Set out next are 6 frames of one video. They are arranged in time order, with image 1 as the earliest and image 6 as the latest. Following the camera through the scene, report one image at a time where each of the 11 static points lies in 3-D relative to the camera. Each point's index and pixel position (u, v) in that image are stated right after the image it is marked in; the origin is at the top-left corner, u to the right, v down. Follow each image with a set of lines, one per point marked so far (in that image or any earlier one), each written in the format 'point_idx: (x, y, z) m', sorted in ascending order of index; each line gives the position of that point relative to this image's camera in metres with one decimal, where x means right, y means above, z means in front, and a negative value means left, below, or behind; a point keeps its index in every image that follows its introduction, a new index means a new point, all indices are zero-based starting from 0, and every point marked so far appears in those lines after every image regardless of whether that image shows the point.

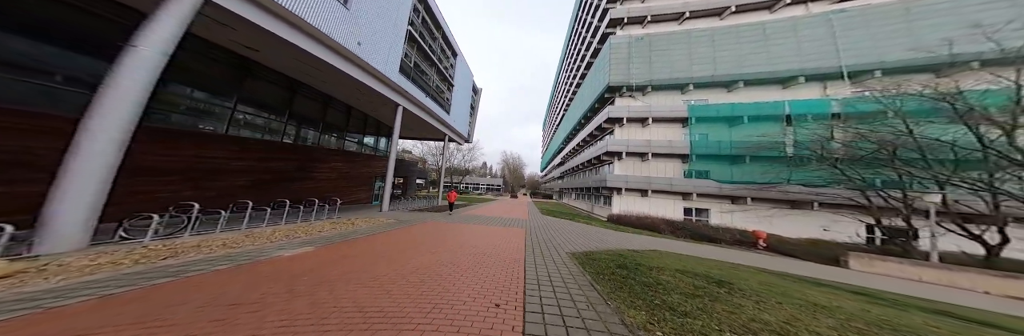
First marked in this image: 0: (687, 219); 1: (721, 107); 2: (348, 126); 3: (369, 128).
0: (+13.5, -4.0, +14.7) m
1: (+17.1, +4.9, +15.5) m
2: (-13.5, +3.4, +14.6) m
3: (-12.8, +3.6, +16.2) m
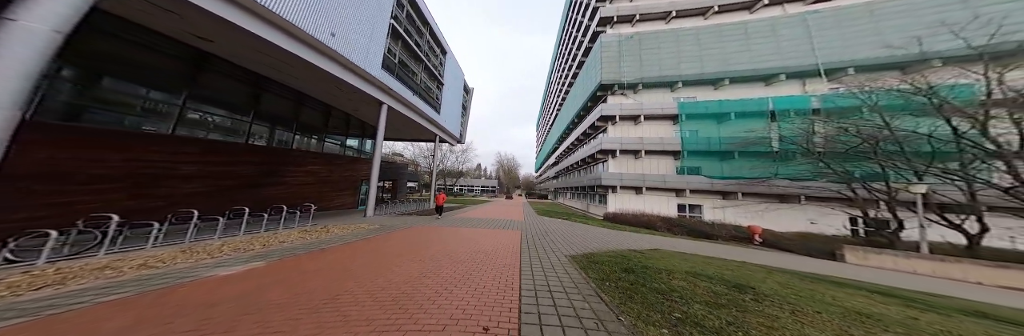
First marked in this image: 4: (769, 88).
0: (+13.0, -3.7, +14.6) m
1: (+16.5, +5.2, +15.6) m
2: (-14.1, +3.2, +13.7) m
3: (-13.5, +3.3, +15.3) m
4: (+20.9, +6.4, +15.2) m
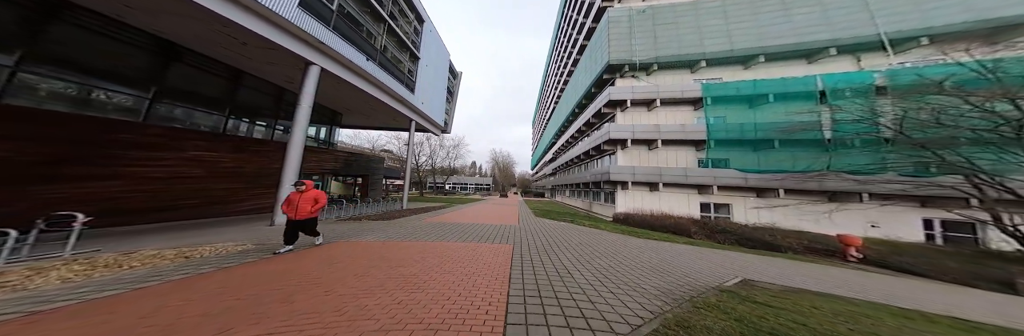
0: (+12.3, -3.1, +12.0) m
1: (+15.8, +5.8, +13.1) m
2: (-14.7, +3.9, +9.8) m
3: (-14.1, +4.0, +11.4) m
4: (+20.2, +7.0, +12.9) m
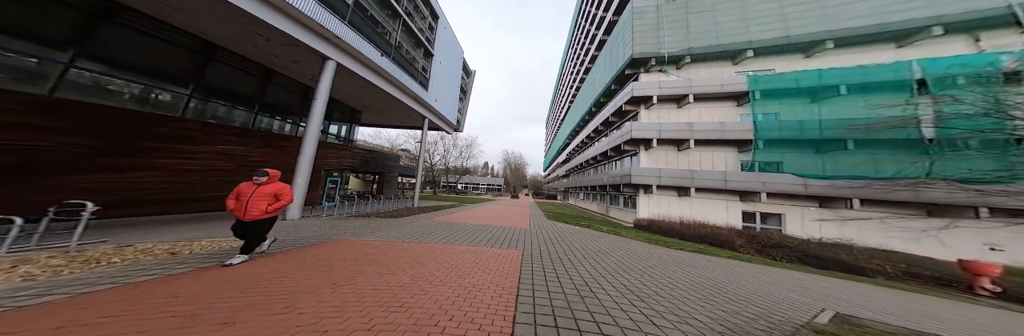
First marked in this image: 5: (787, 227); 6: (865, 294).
0: (+13.1, -3.3, +10.3) m
1: (+16.8, +5.5, +11.2) m
2: (-13.9, +4.2, +10.3) m
3: (-13.2, +4.3, +11.8) m
4: (+21.2, +6.7, +10.6) m
5: (+15.4, -3.3, +10.6) m
6: (+8.5, -3.0, +4.6) m
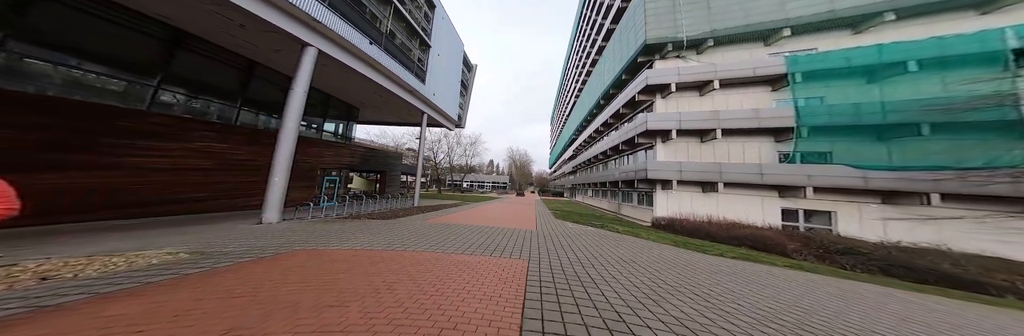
0: (+13.4, -2.9, +8.9) m
1: (+17.0, +6.0, +9.6) m
2: (-13.6, +4.2, +9.5) m
3: (-12.9, +4.4, +11.0) m
4: (+21.4, +7.2, +8.9) m
5: (+15.7, -2.8, +9.1) m
6: (+8.7, -2.7, +3.3) m
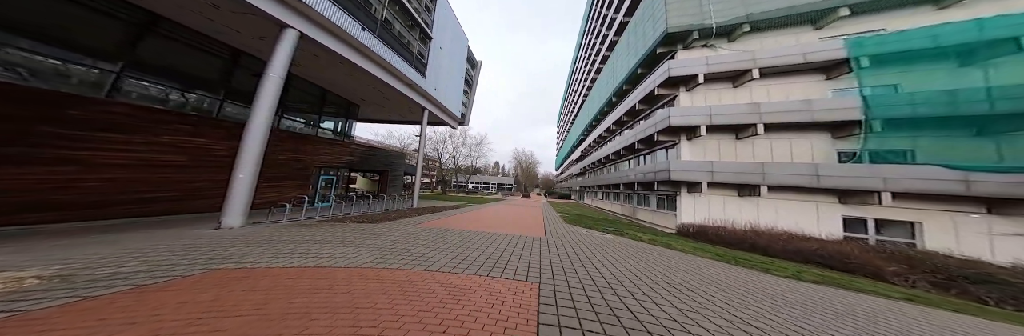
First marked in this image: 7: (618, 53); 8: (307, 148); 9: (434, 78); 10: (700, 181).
0: (+13.8, -2.8, +7.2) m
1: (+17.4, +6.0, +7.9) m
2: (-13.2, +4.4, +8.6) m
3: (-12.5, +4.5, +10.1) m
4: (+21.8, +7.2, +7.1) m
5: (+16.1, -2.8, +7.4) m
6: (+8.9, -2.6, +1.8) m
7: (+10.5, +11.5, +18.5) m
8: (-13.3, +1.3, +12.2) m
9: (-6.0, +7.3, +15.1) m
10: (+10.2, -0.7, +10.0) m
